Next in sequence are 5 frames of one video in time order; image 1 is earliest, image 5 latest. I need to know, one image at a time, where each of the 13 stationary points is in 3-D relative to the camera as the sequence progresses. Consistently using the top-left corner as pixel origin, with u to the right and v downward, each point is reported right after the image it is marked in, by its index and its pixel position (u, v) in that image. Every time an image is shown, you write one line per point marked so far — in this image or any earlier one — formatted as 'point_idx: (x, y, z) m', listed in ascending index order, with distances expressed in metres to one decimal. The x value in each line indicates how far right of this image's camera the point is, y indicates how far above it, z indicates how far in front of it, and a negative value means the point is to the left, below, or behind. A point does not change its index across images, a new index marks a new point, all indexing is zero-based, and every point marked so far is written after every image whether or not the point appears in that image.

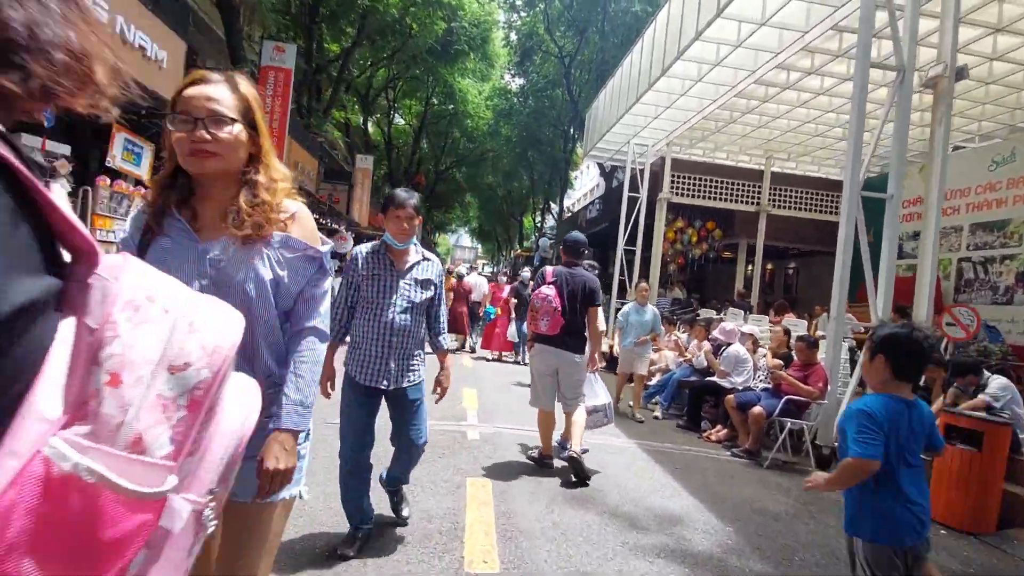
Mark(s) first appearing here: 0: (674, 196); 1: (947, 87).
0: (+5.3, +3.0, +17.3) m
1: (+6.0, +2.8, +7.4) m
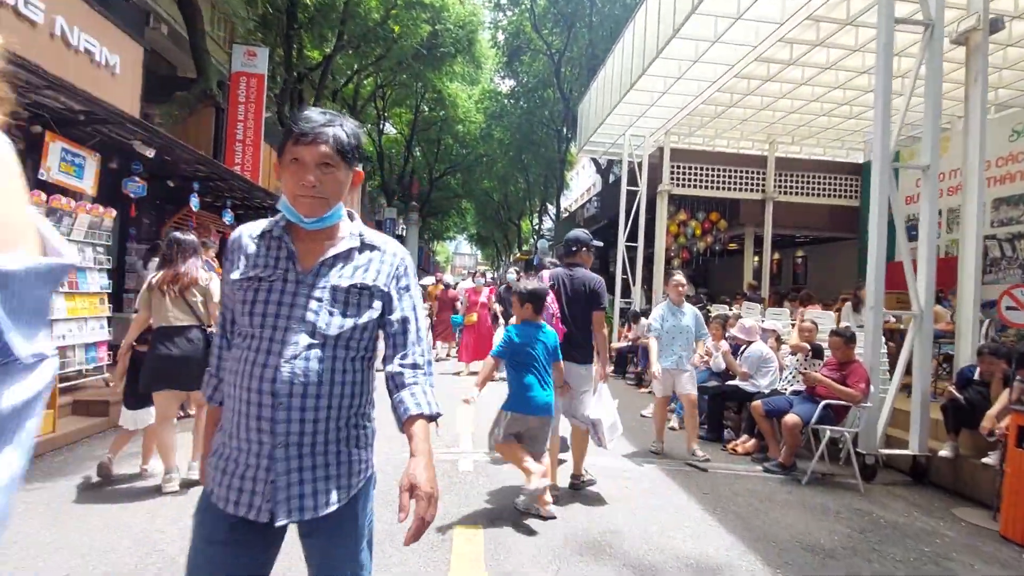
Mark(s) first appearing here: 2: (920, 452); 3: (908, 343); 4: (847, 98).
0: (+5.0, +3.1, +16.5) m
1: (+5.7, +3.0, +6.6) m
2: (+4.6, -1.9, +6.1) m
3: (+4.7, -0.7, +6.3) m
4: (+8.5, +4.8, +13.6) m
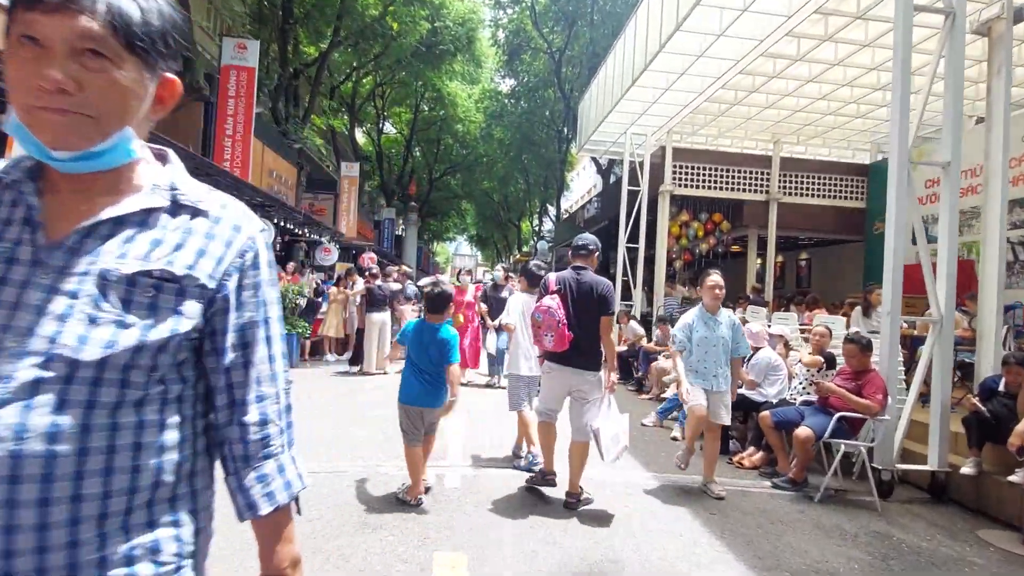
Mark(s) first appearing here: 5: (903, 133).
0: (+5.0, +3.0, +16.1) m
1: (+5.7, +3.0, +6.2) m
2: (+4.5, -1.9, +5.7) m
3: (+4.6, -0.7, +5.9) m
4: (+8.4, +4.7, +13.2) m
5: (+4.4, +1.8, +6.1) m
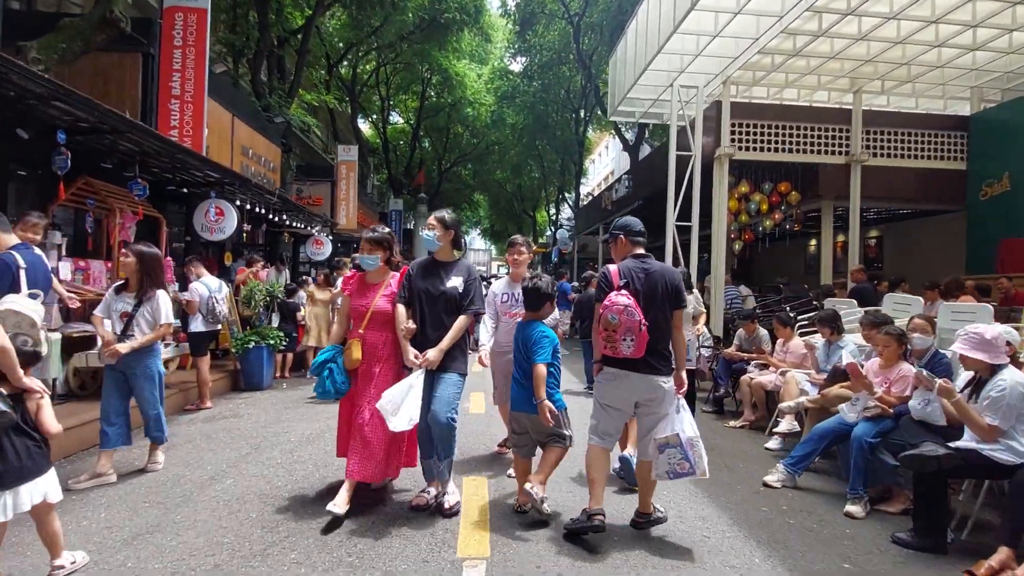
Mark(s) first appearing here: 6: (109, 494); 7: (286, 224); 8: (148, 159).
0: (+5.5, +3.4, +13.2) m
1: (+6.0, +3.2, +3.2) m
2: (+5.0, -1.7, +2.8) m
3: (+5.0, -0.5, +3.0) m
4: (+8.9, +5.1, +10.1) m
5: (+4.7, +2.0, +3.1) m
6: (-3.3, -1.7, +4.4) m
7: (-5.8, +1.7, +13.8) m
8: (-5.2, +1.9, +7.6) m
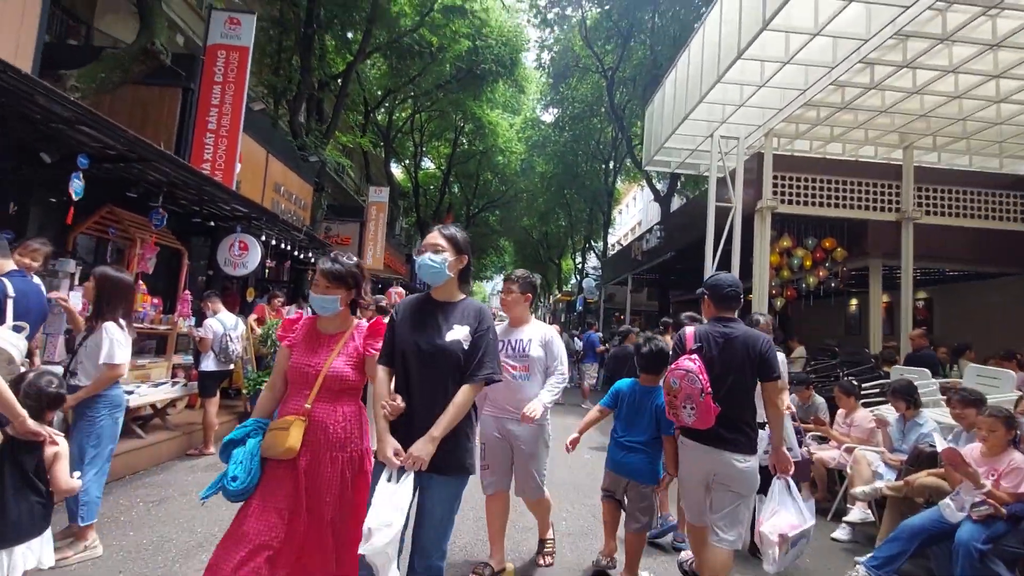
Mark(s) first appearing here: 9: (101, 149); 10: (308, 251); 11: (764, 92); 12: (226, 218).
0: (+6.3, +2.0, +12.6) m
1: (+6.3, +2.7, +2.7) m
2: (+5.1, -2.1, +1.9) m
3: (+5.2, -1.0, +2.2) m
4: (+9.6, +3.9, +9.6) m
5: (+5.0, +1.5, +2.6) m
6: (-3.1, -1.9, +3.8) m
7: (-5.1, +0.7, +13.6) m
8: (-4.7, +1.4, +7.4) m
9: (-4.6, +1.6, +6.0) m
10: (-4.7, +0.9, +12.3) m
11: (+5.2, +4.0, +11.1) m
12: (-4.9, +1.2, +9.1) m
